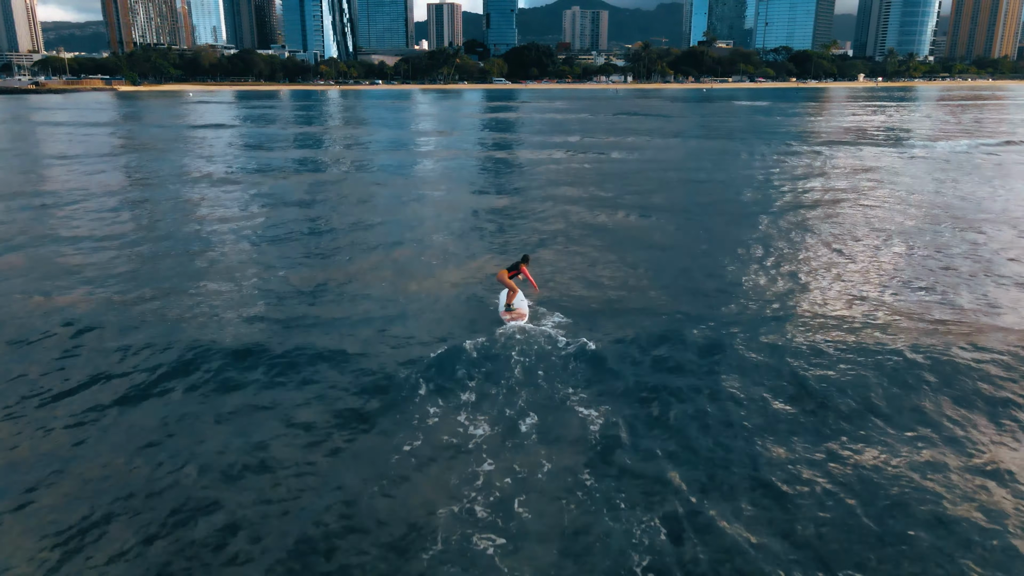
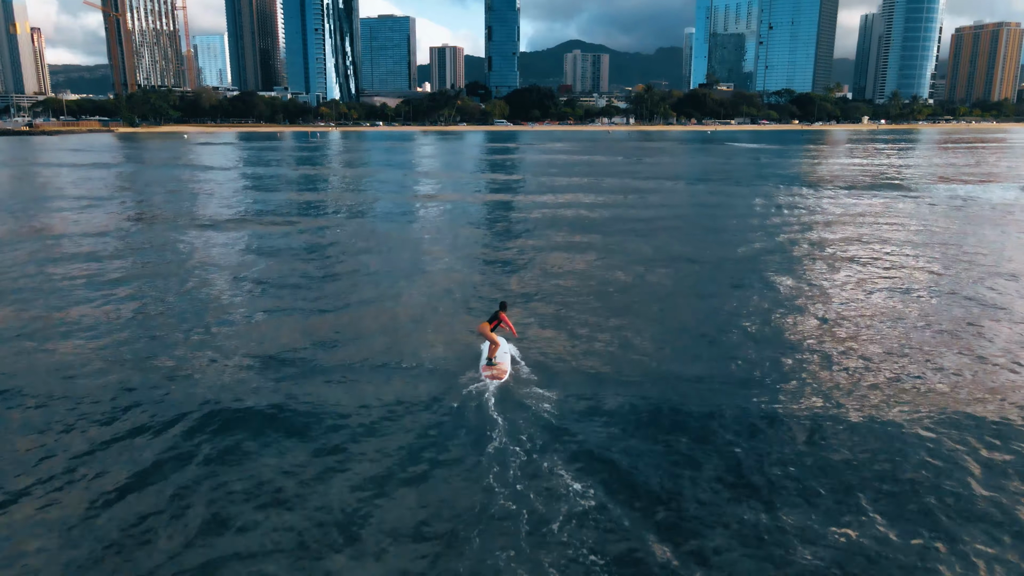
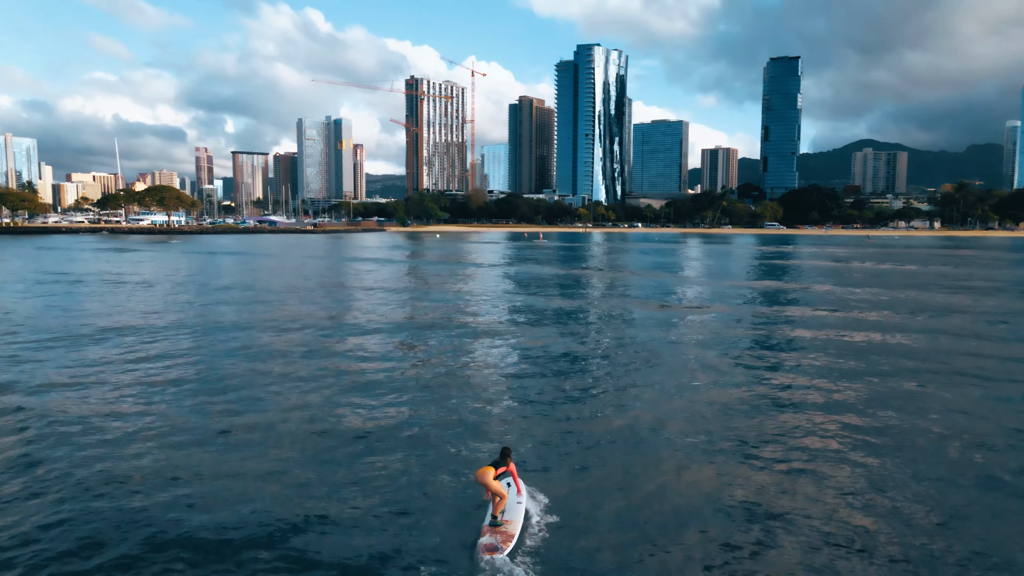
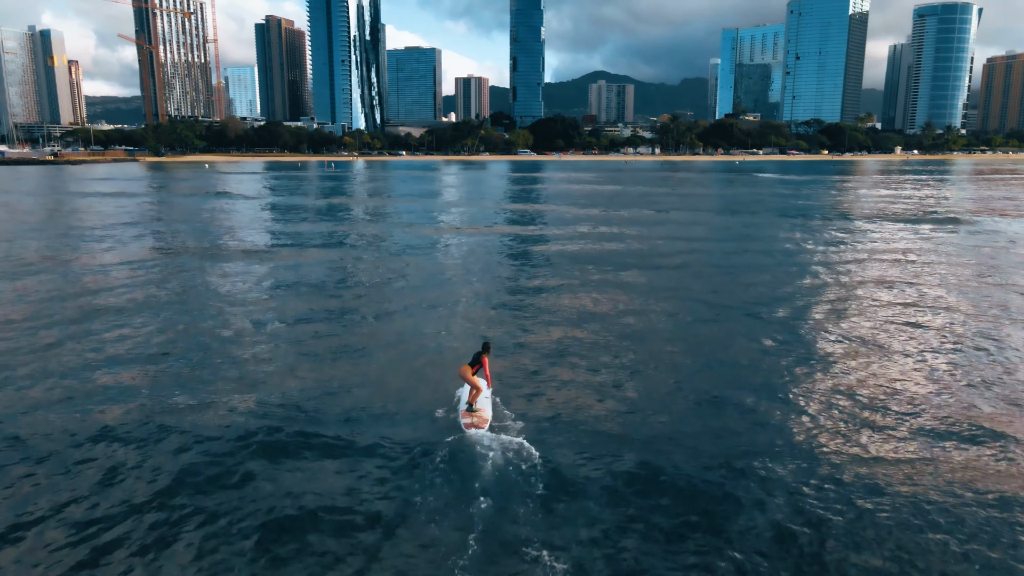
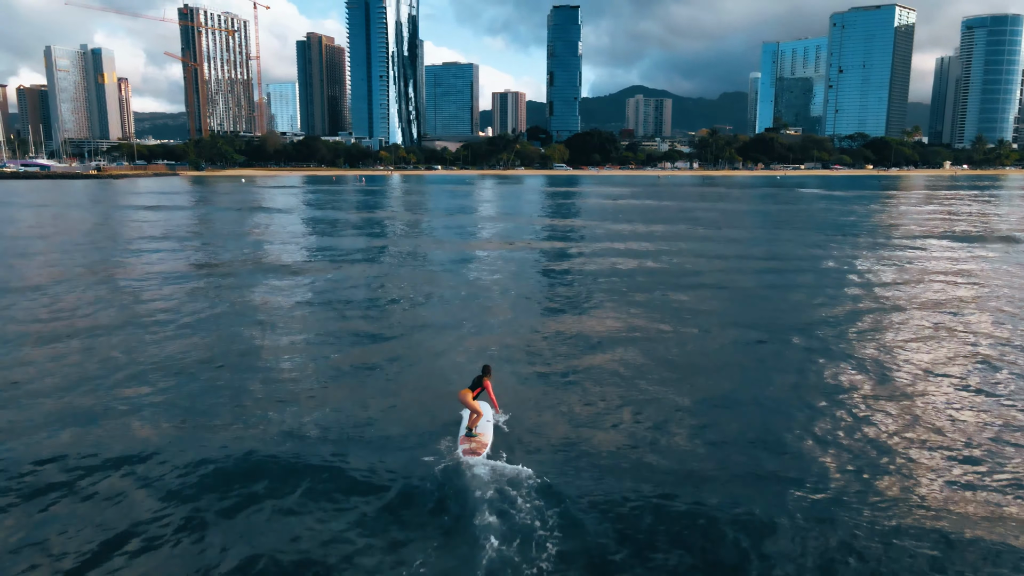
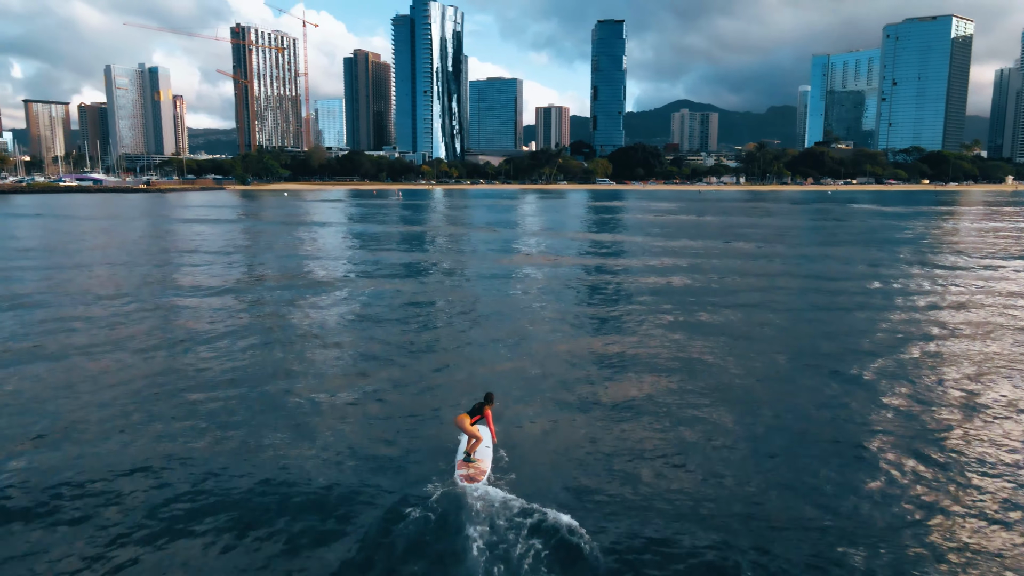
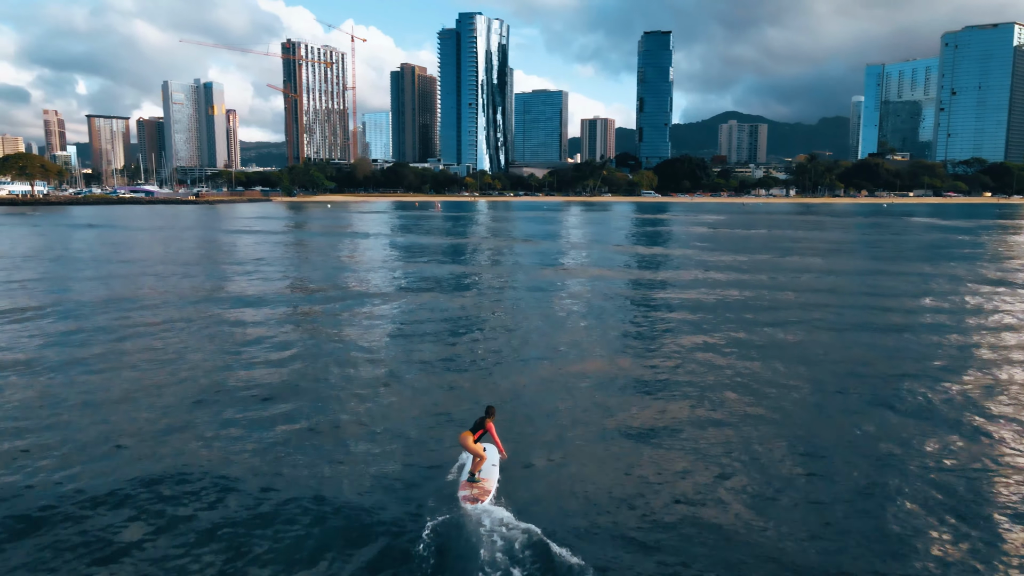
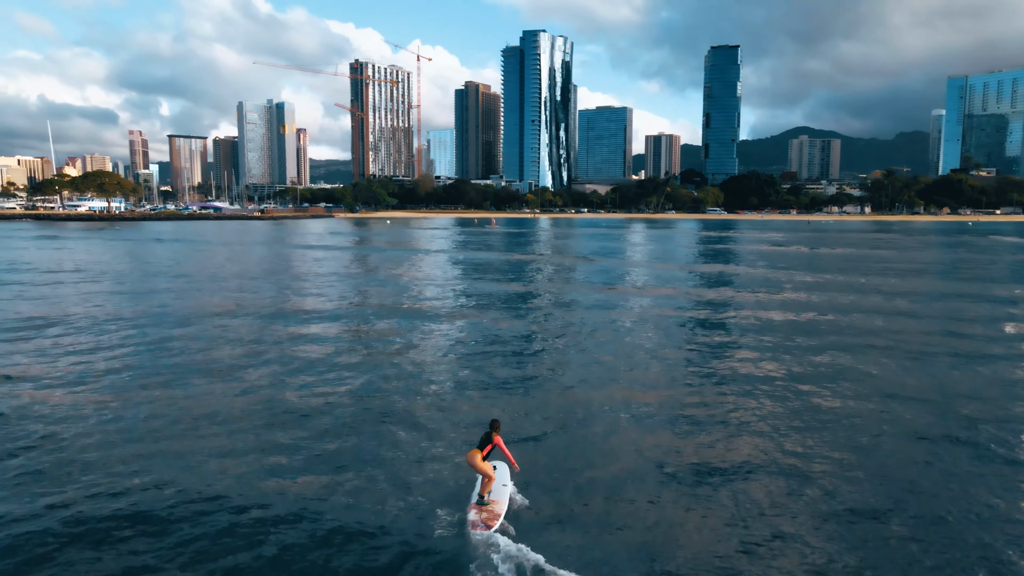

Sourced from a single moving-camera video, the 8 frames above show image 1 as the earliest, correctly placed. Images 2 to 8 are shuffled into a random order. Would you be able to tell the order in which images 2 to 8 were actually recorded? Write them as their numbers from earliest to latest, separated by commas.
2, 4, 5, 6, 7, 8, 3
